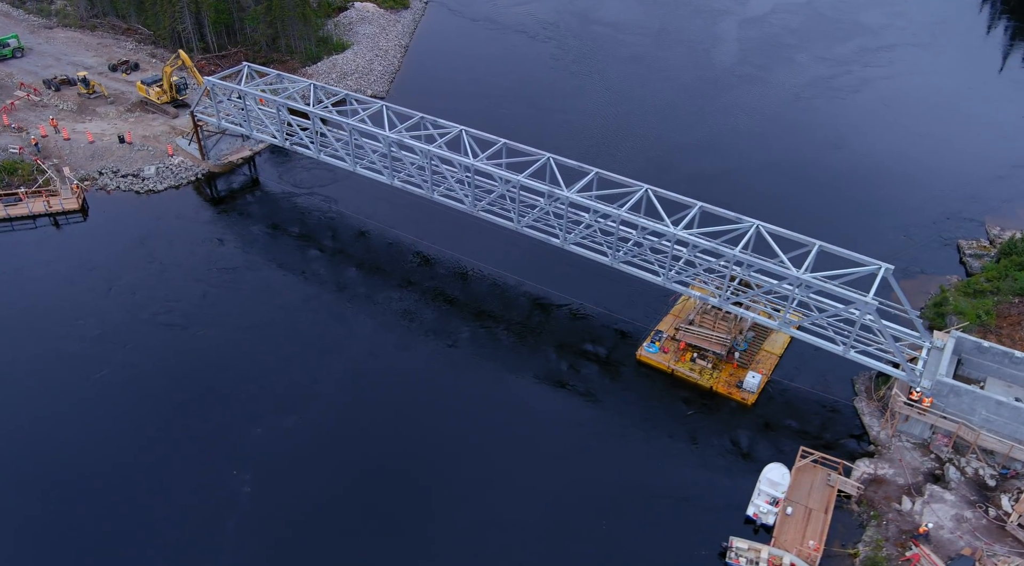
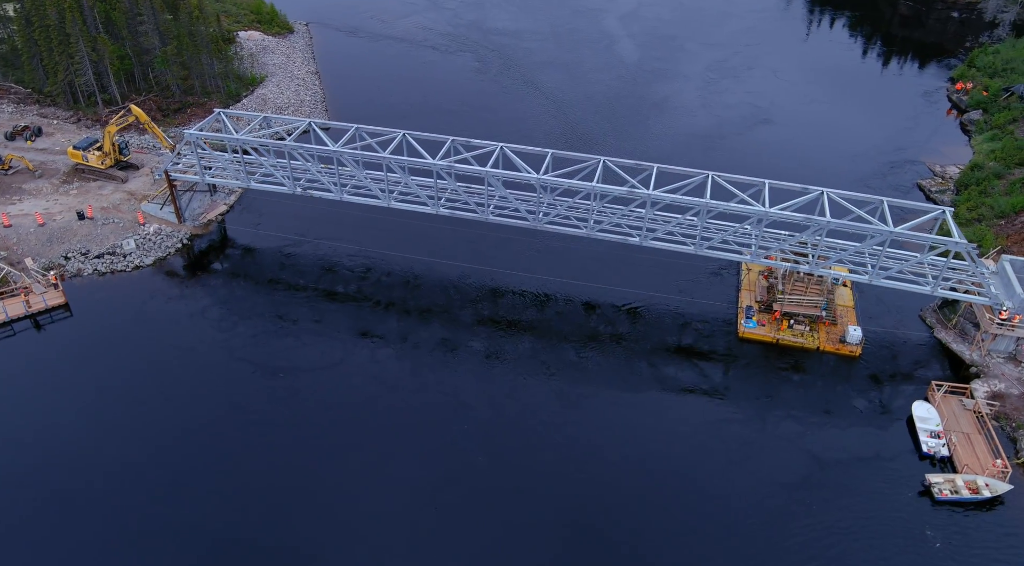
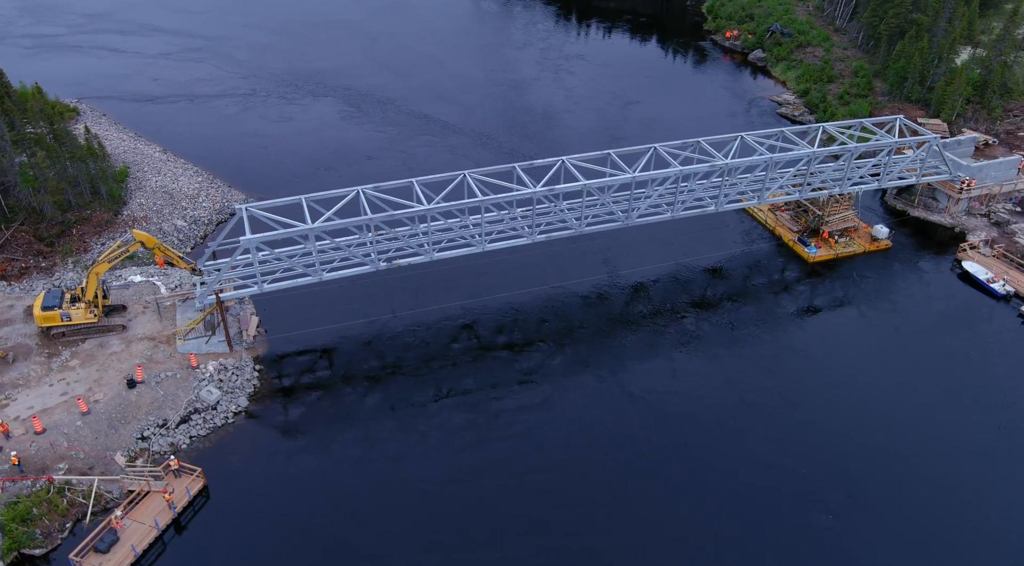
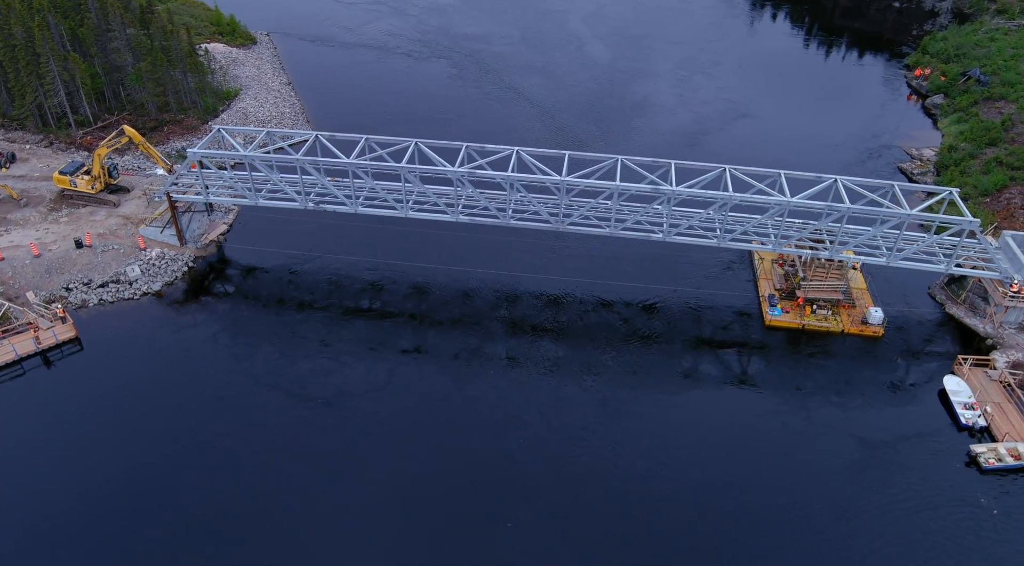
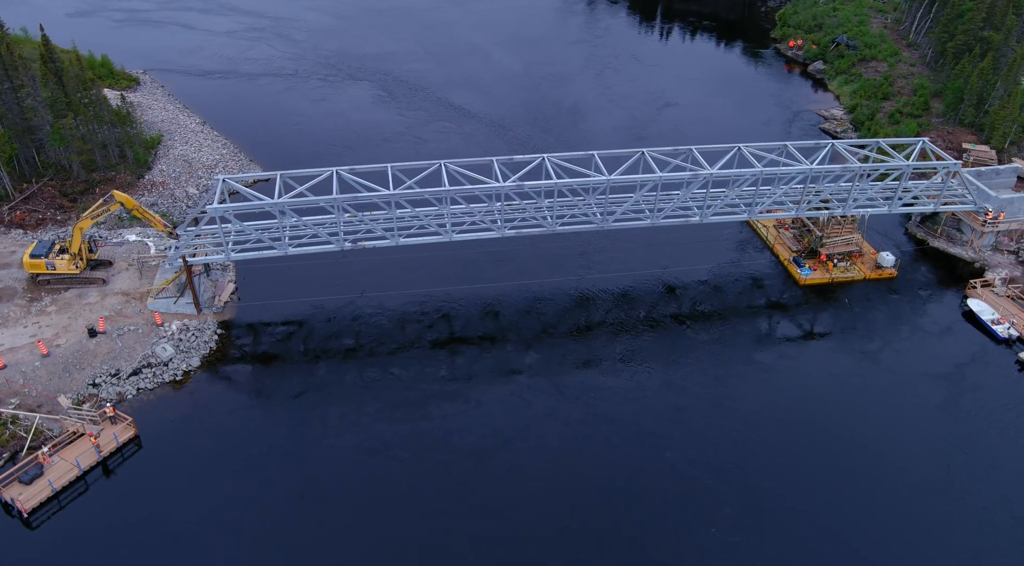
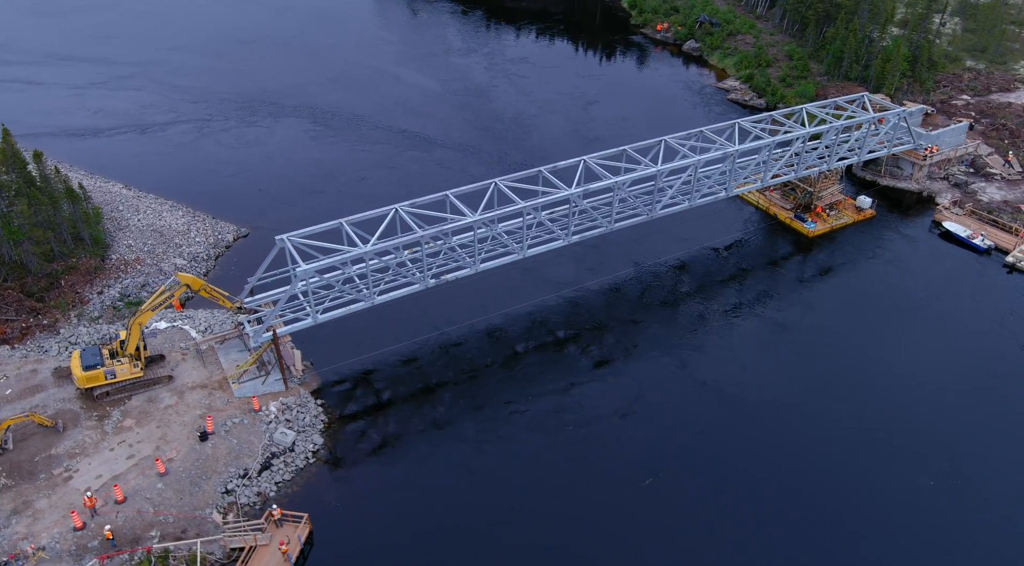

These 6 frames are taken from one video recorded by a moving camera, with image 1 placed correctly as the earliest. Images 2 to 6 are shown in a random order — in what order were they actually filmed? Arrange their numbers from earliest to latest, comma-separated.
2, 4, 5, 3, 6
